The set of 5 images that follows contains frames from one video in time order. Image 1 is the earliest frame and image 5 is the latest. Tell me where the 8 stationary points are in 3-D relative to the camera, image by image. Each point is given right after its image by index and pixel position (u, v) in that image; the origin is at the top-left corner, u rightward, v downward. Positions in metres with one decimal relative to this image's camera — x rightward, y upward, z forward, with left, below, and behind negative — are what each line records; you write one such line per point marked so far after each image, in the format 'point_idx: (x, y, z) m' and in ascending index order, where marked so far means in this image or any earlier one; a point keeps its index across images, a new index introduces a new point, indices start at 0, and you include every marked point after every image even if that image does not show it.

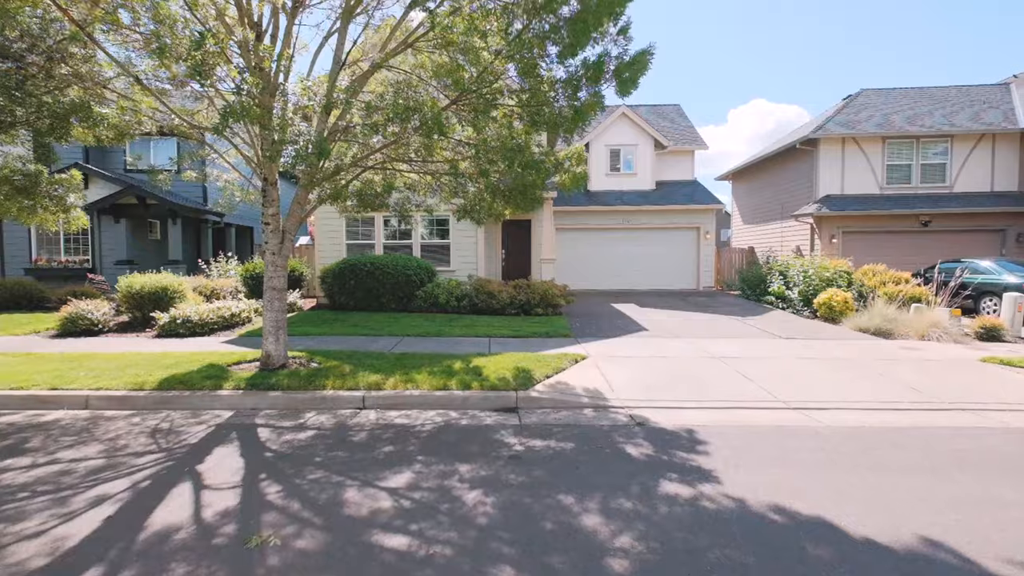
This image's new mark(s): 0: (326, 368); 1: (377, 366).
0: (-2.2, -1.0, +6.7) m
1: (-1.6, -0.9, +6.8) m
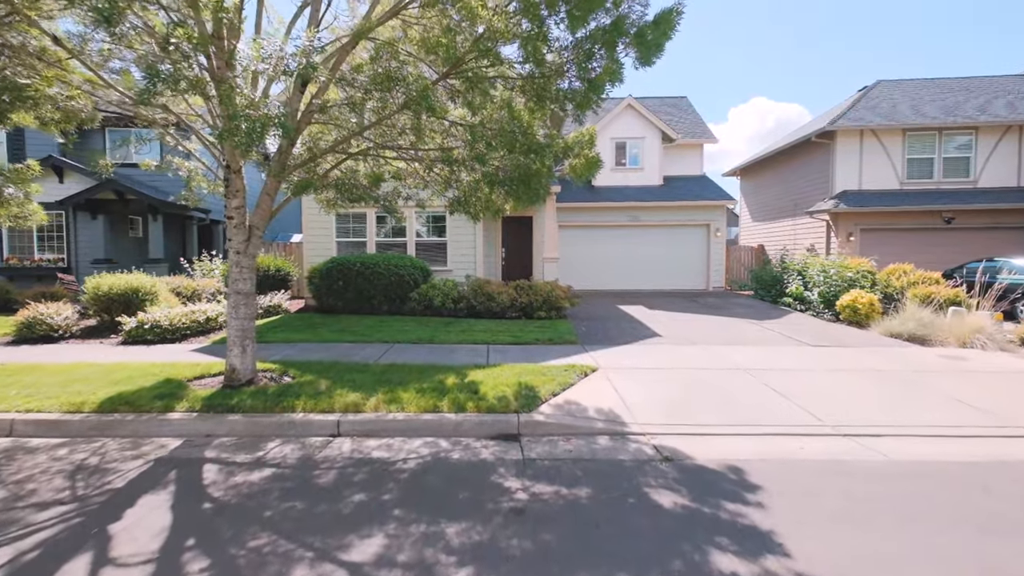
0: (-2.2, -1.0, +5.9) m
1: (-1.6, -1.0, +5.9) m
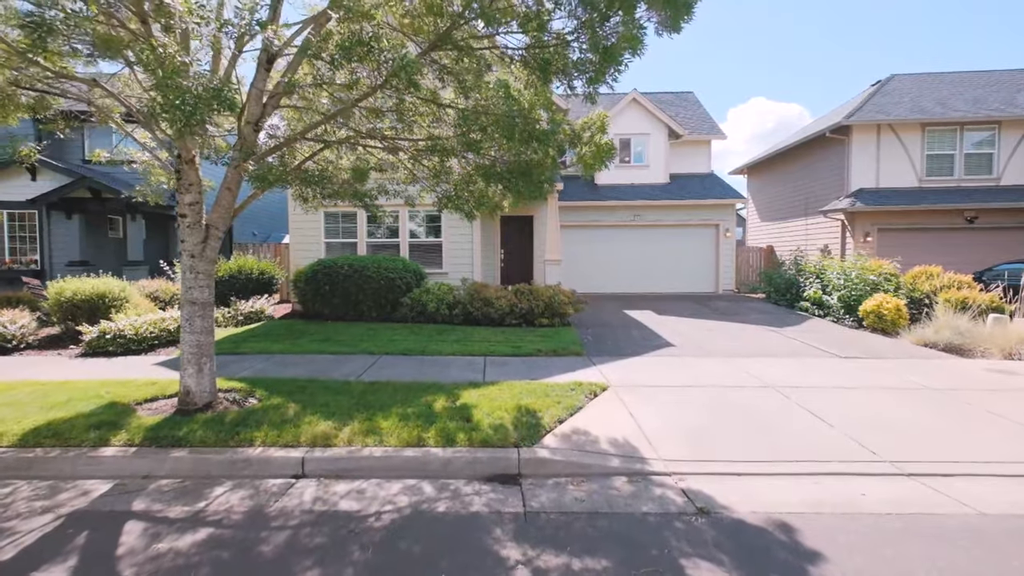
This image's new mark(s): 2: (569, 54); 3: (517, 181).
0: (-2.2, -1.1, +5.1) m
1: (-1.6, -1.1, +5.1) m
2: (+0.4, +1.9, +4.5) m
3: (0.0, +0.9, +5.0) m
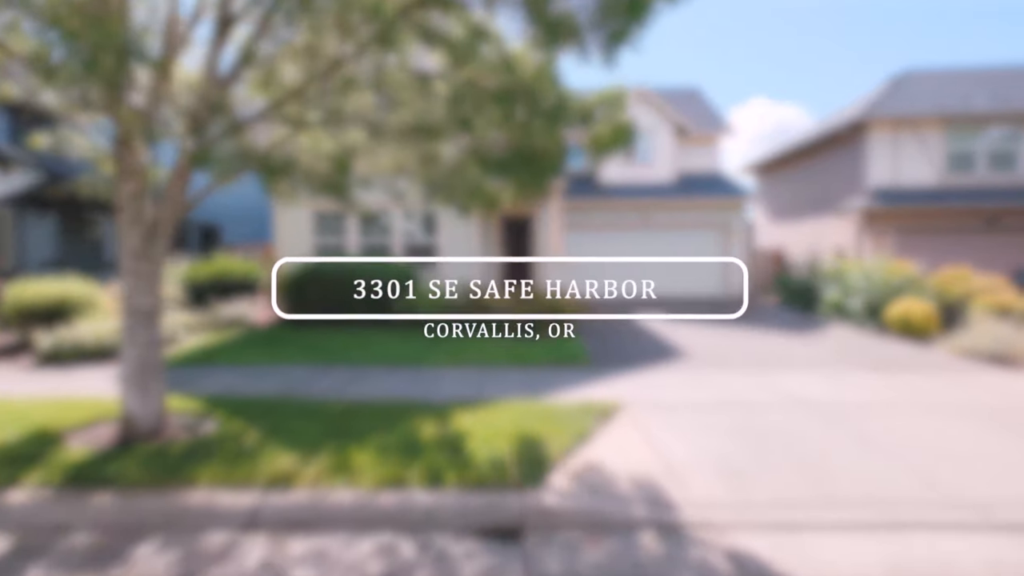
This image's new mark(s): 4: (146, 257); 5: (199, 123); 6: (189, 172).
0: (-2.2, -1.1, +4.3) m
1: (-1.6, -1.1, +4.3) m
2: (+0.5, +1.8, +3.8) m
3: (0.0, +0.9, +4.3) m
4: (-2.8, +0.2, +4.3) m
5: (-2.3, +1.2, +4.3) m
6: (-2.5, +0.9, +4.4) m
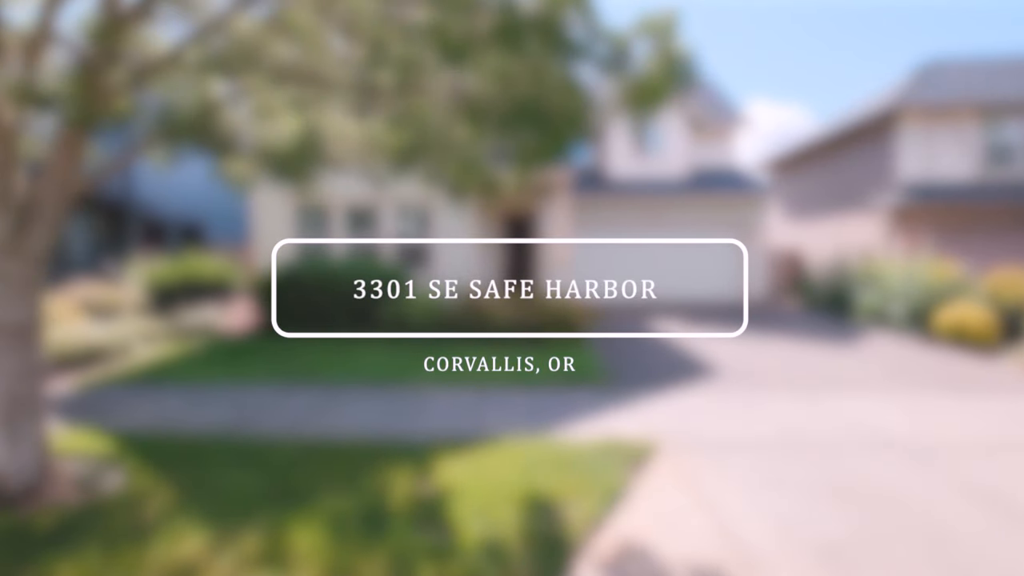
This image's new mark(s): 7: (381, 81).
0: (-2.2, -1.2, +3.1) m
1: (-1.6, -1.1, +3.2) m
2: (+0.5, +1.8, +2.6) m
3: (+0.1, +0.9, +3.1) m
4: (-2.7, +0.2, +3.2) m
5: (-2.3, +1.2, +3.1) m
6: (-2.5, +0.9, +3.2) m
7: (-0.9, +1.3, +3.5) m
